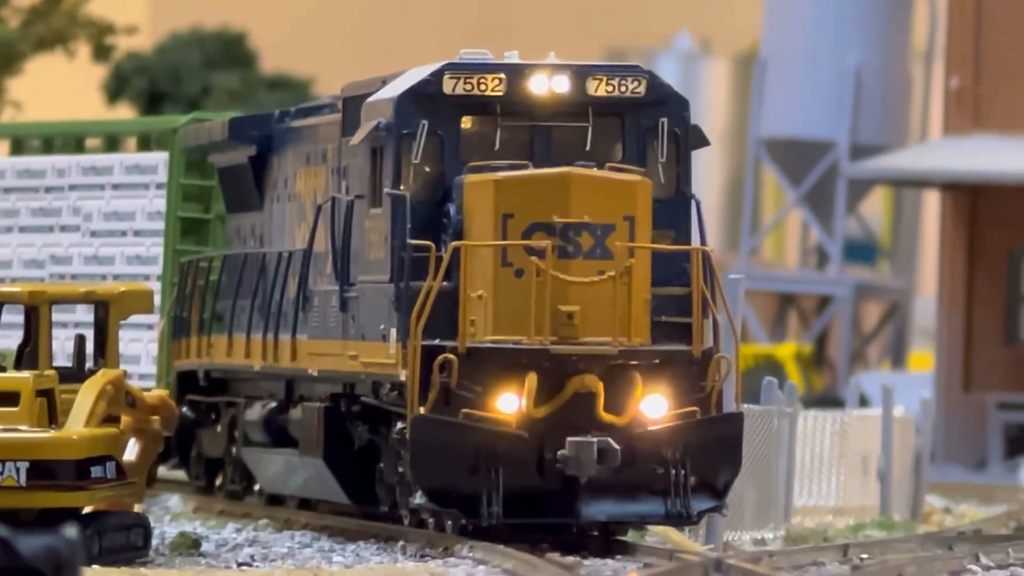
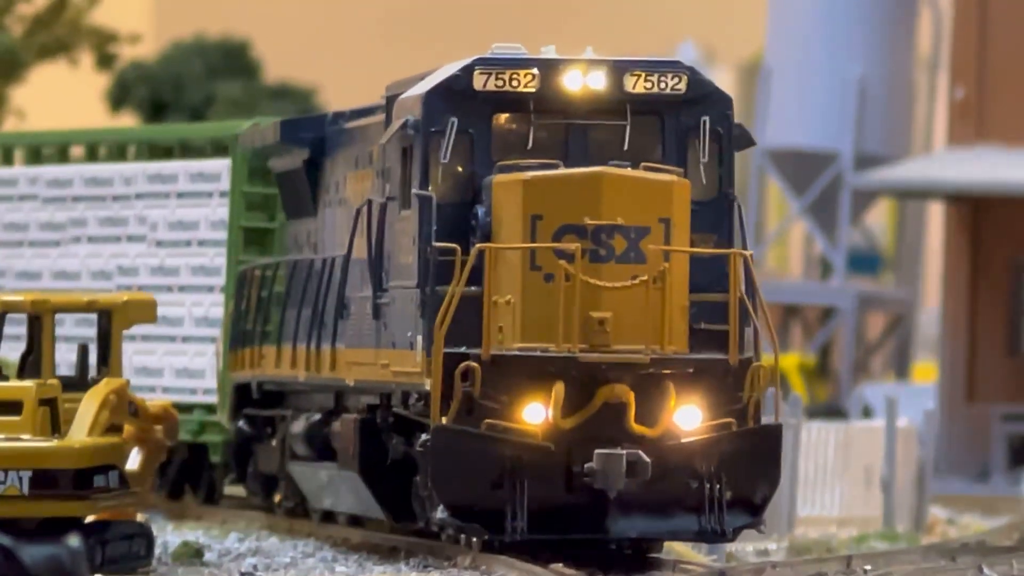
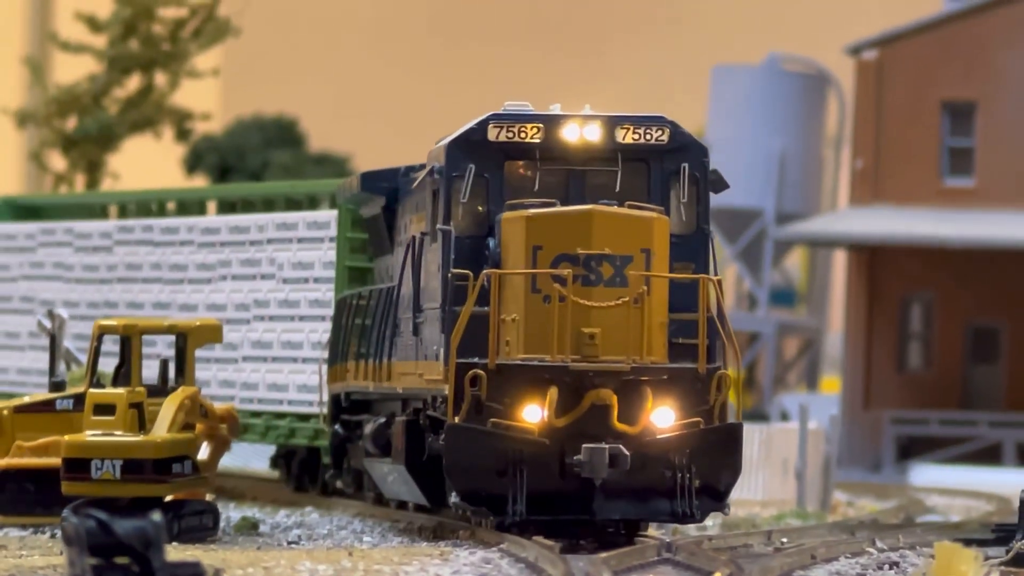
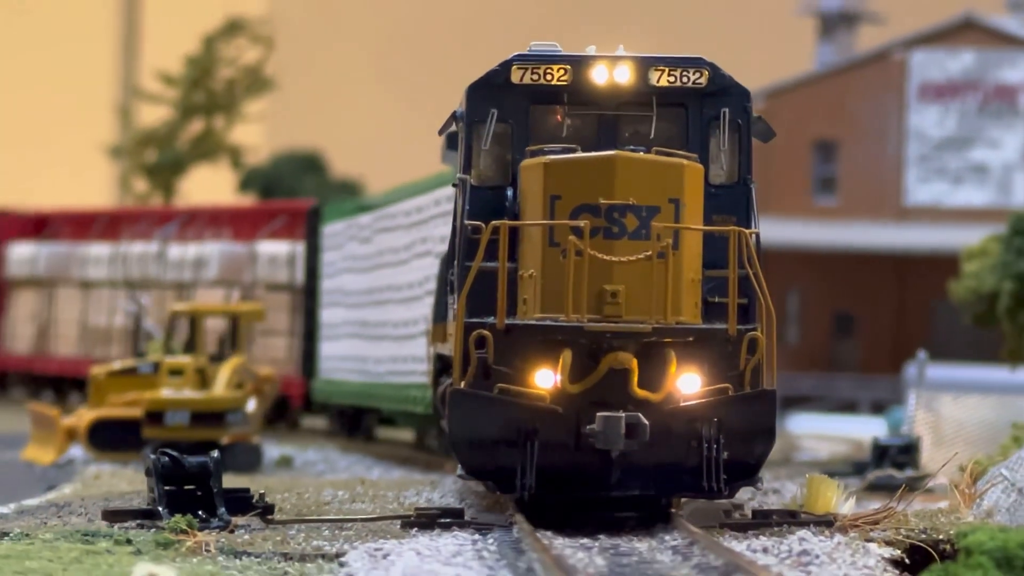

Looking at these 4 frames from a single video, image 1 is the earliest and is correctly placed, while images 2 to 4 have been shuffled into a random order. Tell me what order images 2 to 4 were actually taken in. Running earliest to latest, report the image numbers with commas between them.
2, 3, 4
